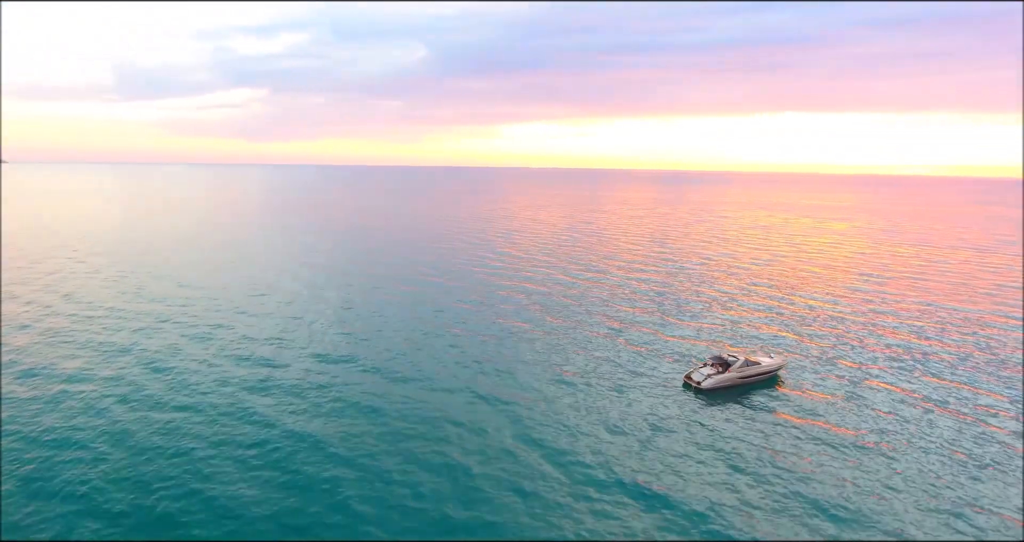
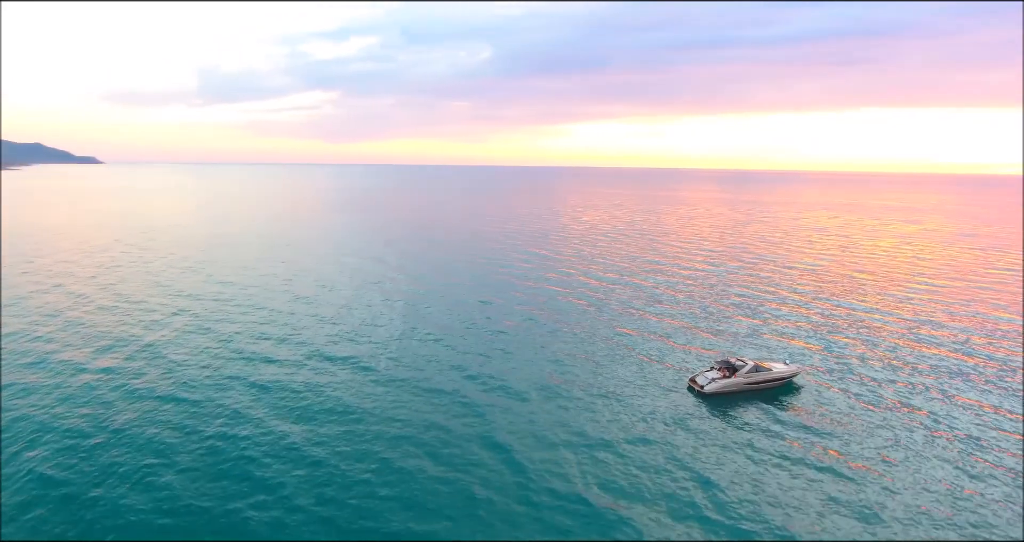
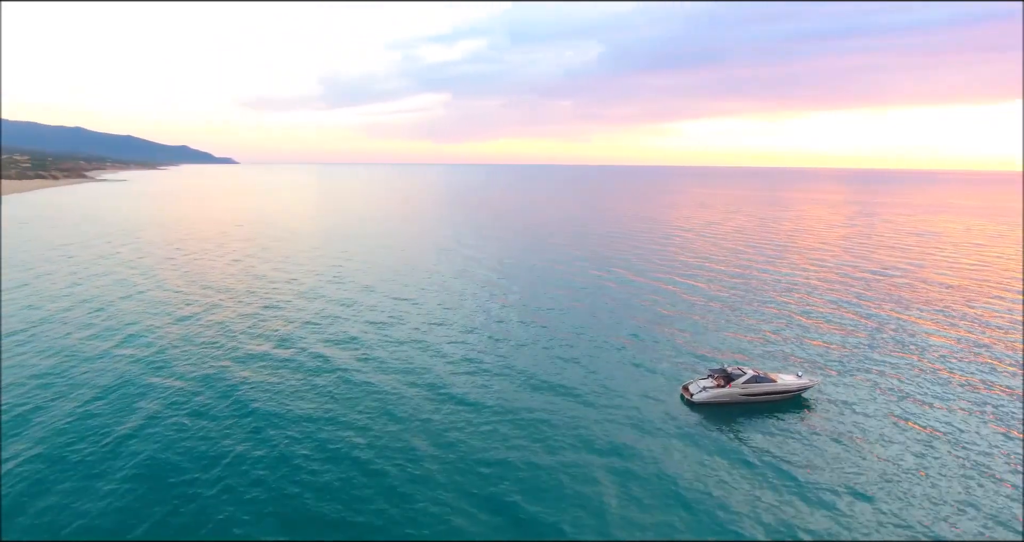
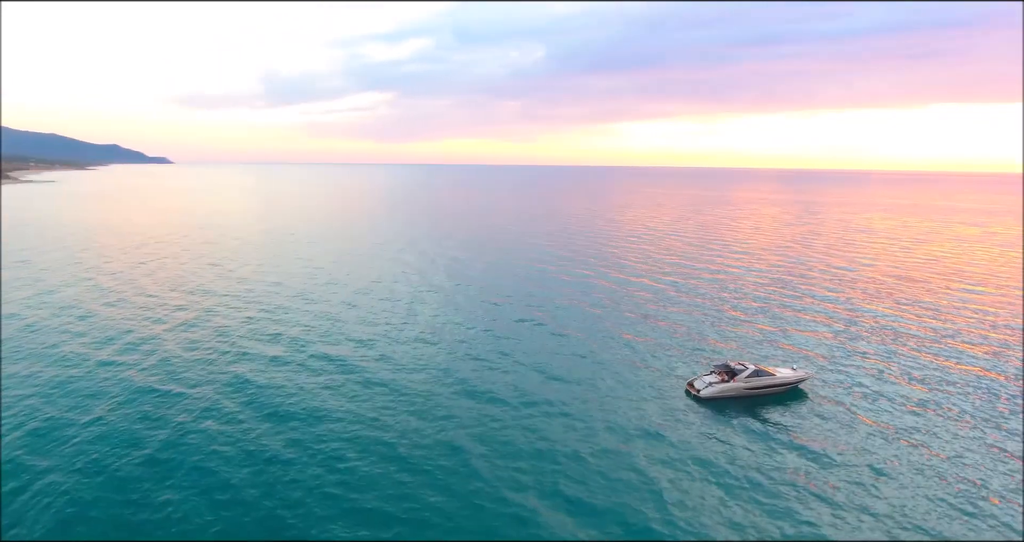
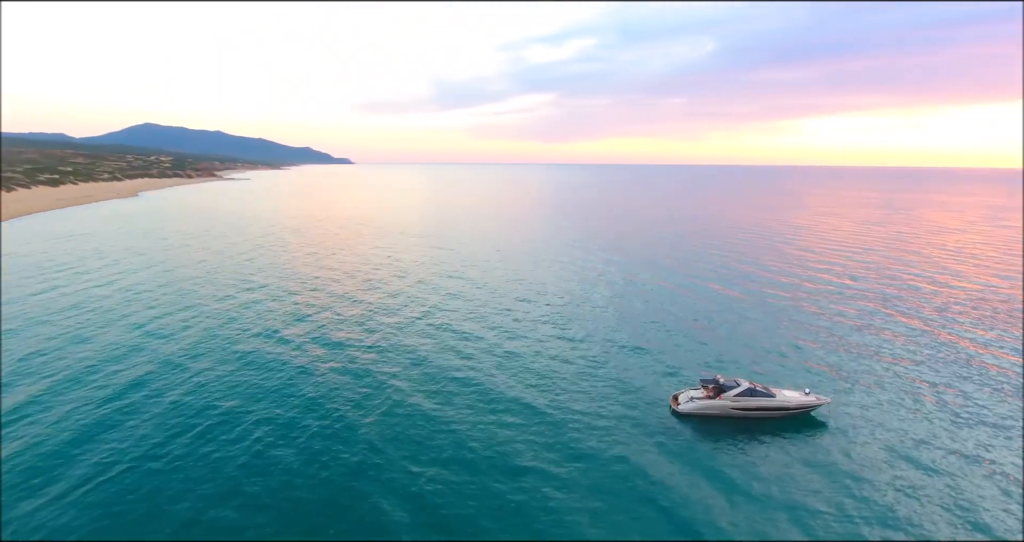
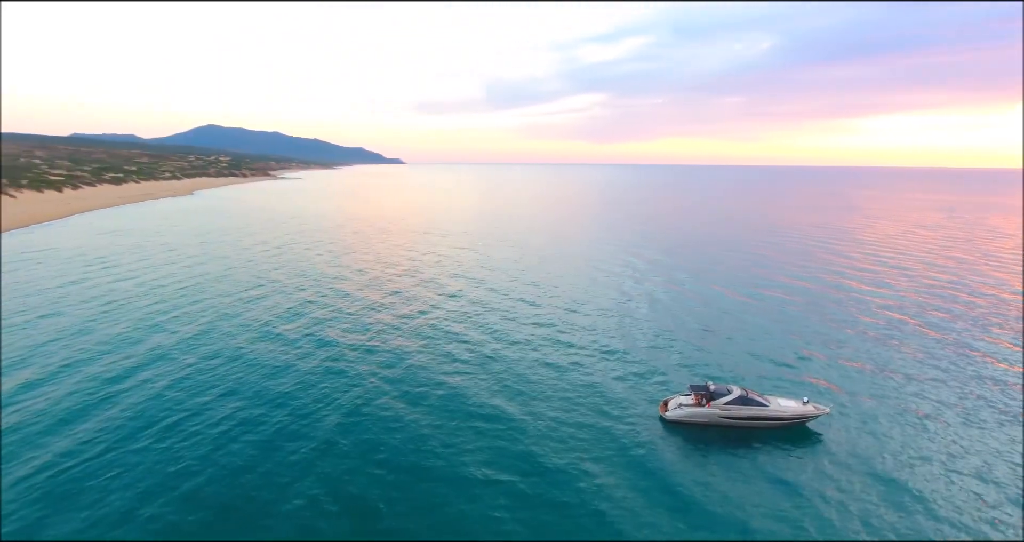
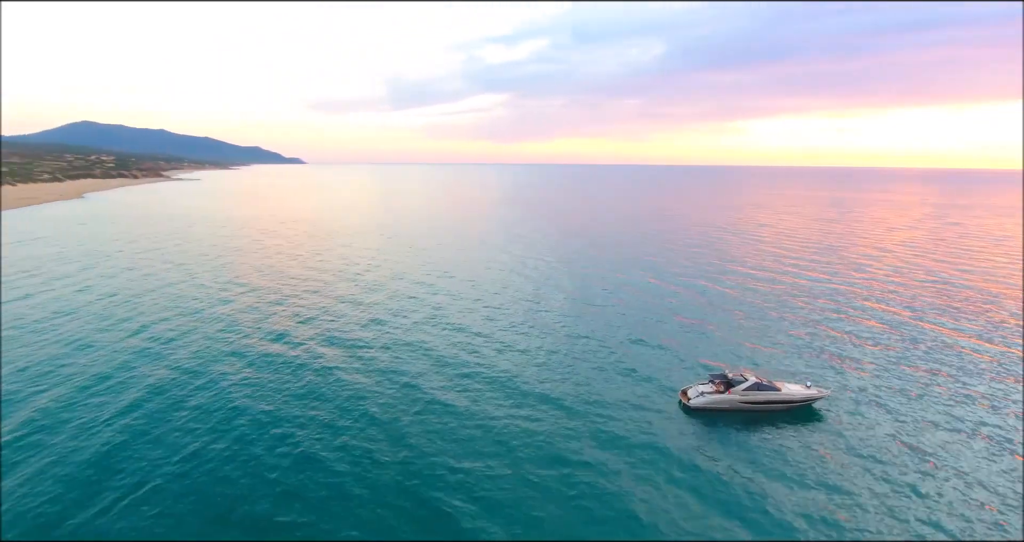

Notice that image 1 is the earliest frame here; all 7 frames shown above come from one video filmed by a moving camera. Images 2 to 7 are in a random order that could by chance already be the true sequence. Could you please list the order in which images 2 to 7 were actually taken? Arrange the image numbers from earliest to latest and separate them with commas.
2, 4, 3, 7, 5, 6
